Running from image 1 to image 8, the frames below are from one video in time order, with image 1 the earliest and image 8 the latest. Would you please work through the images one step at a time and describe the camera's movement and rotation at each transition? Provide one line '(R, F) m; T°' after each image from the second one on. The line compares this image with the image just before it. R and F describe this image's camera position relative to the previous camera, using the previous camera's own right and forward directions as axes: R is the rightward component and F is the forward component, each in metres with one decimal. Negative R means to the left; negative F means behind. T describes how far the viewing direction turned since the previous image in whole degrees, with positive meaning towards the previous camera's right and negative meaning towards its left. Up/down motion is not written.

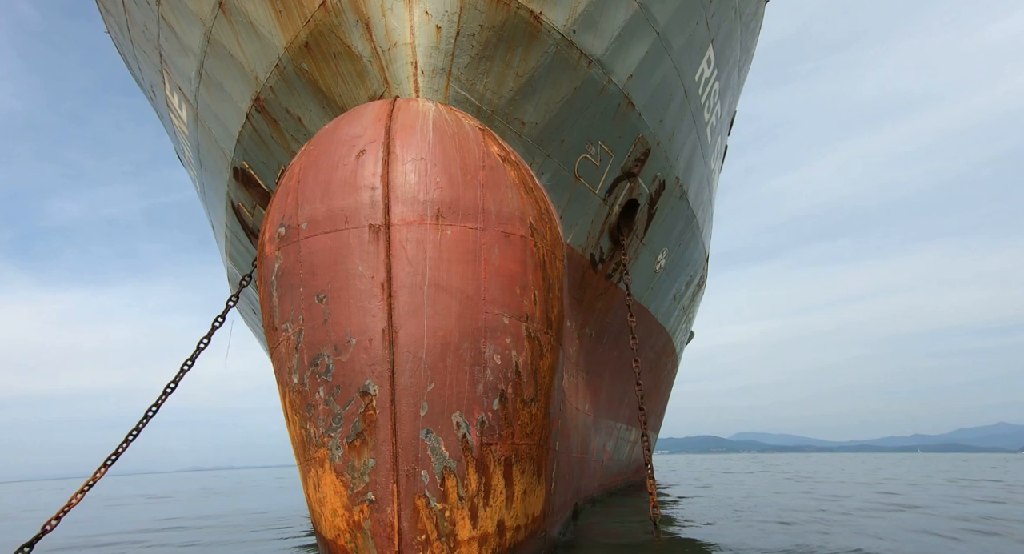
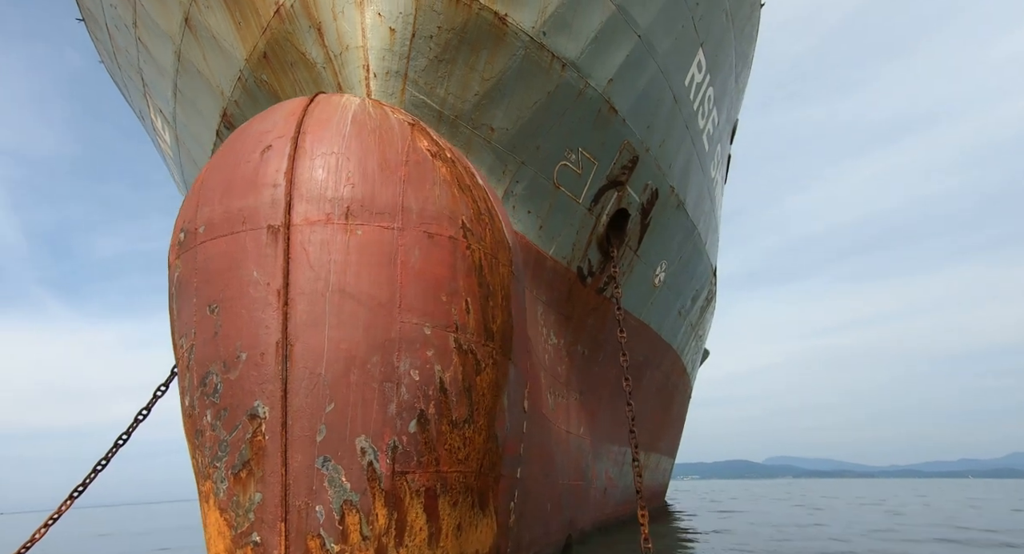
(+0.2, +0.2) m; -2°
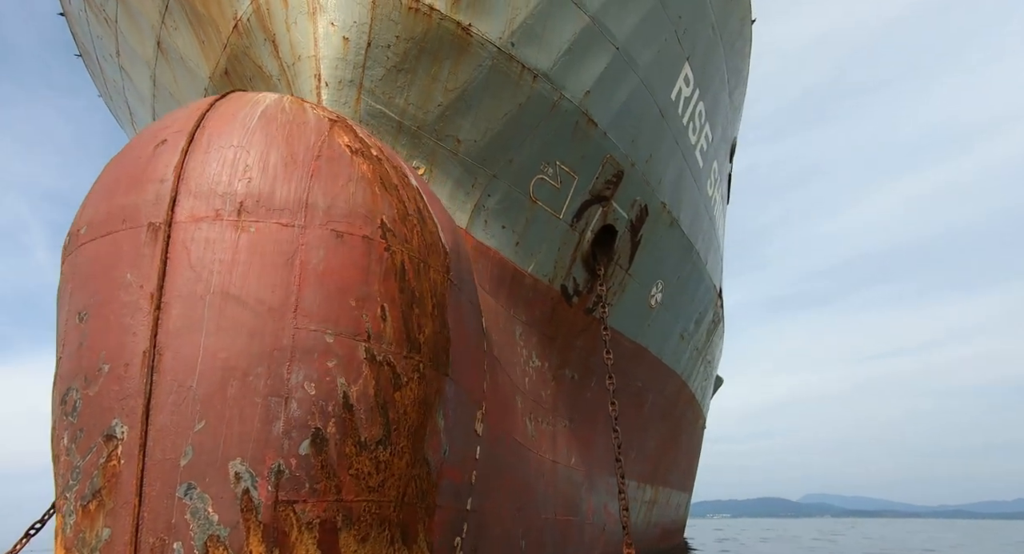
(+0.2, +0.2) m; -2°
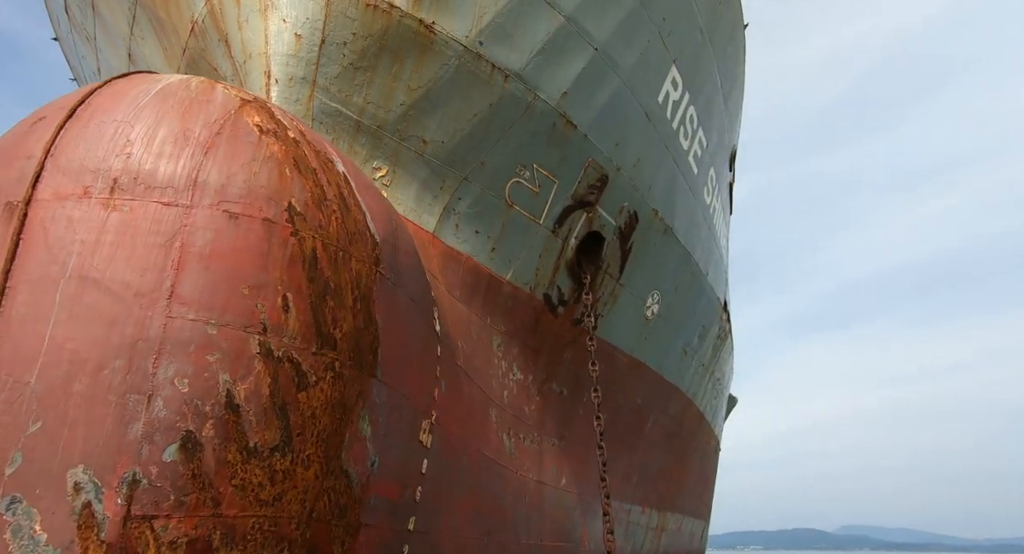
(+0.2, +0.2) m; -1°
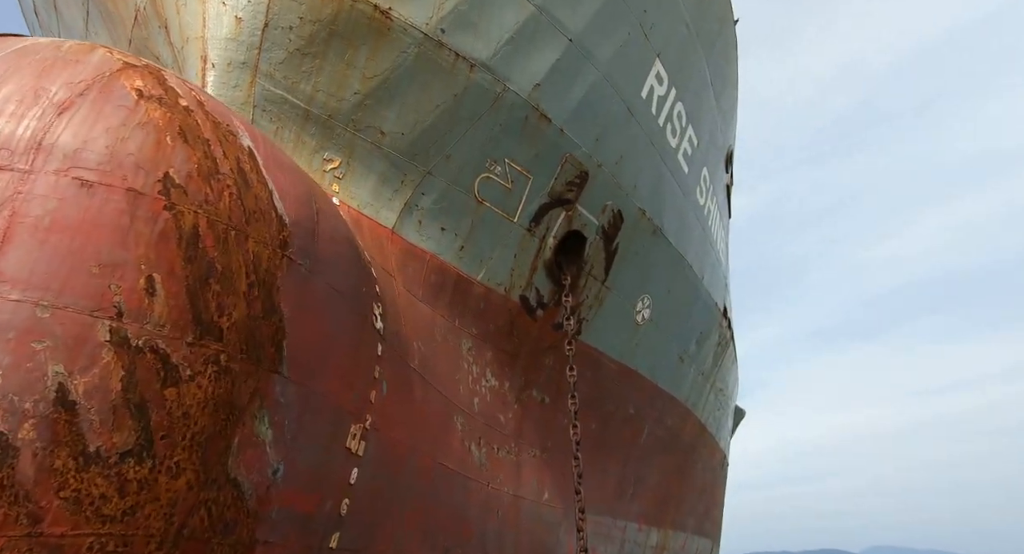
(+0.2, +0.2) m; -1°
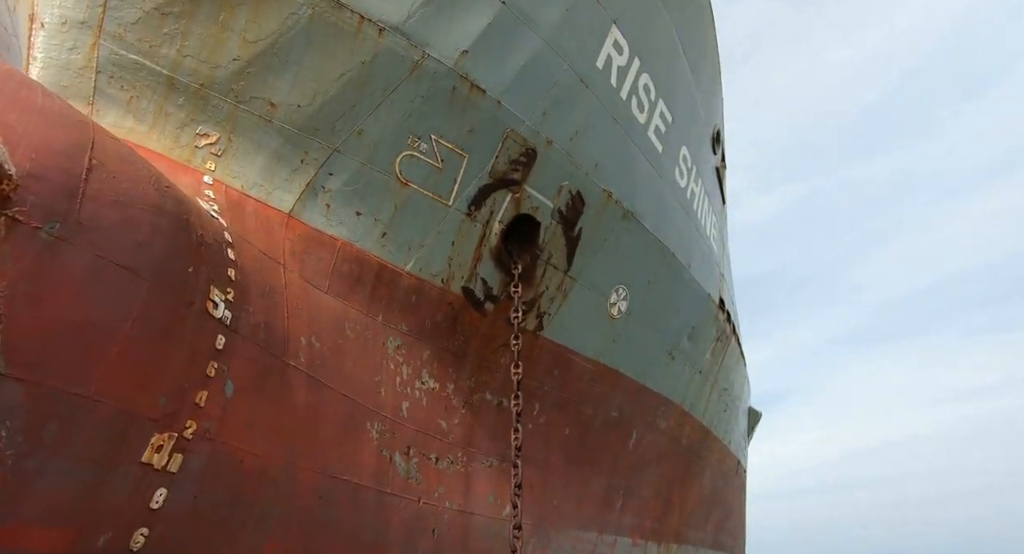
(+0.4, +0.4) m; -2°
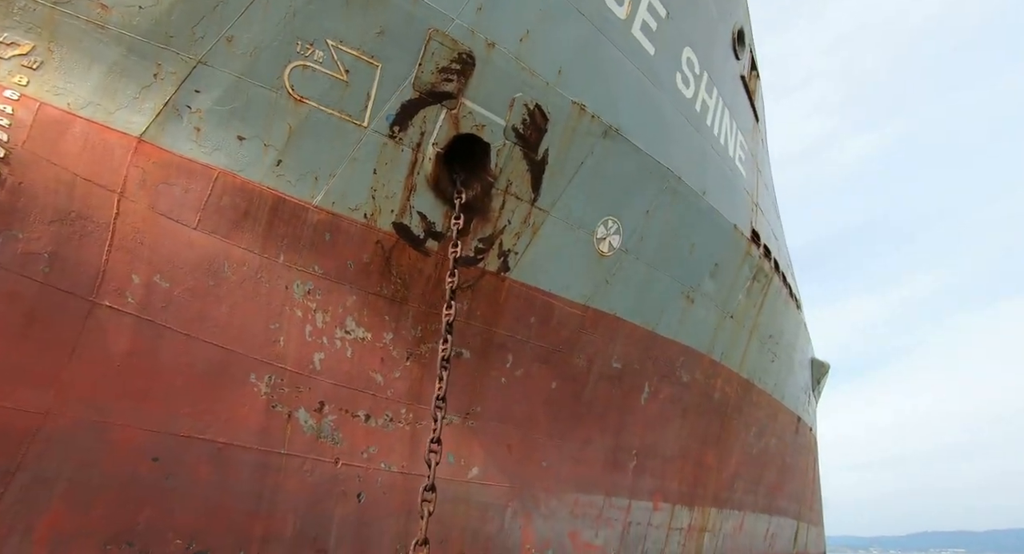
(+0.6, +0.5) m; -7°
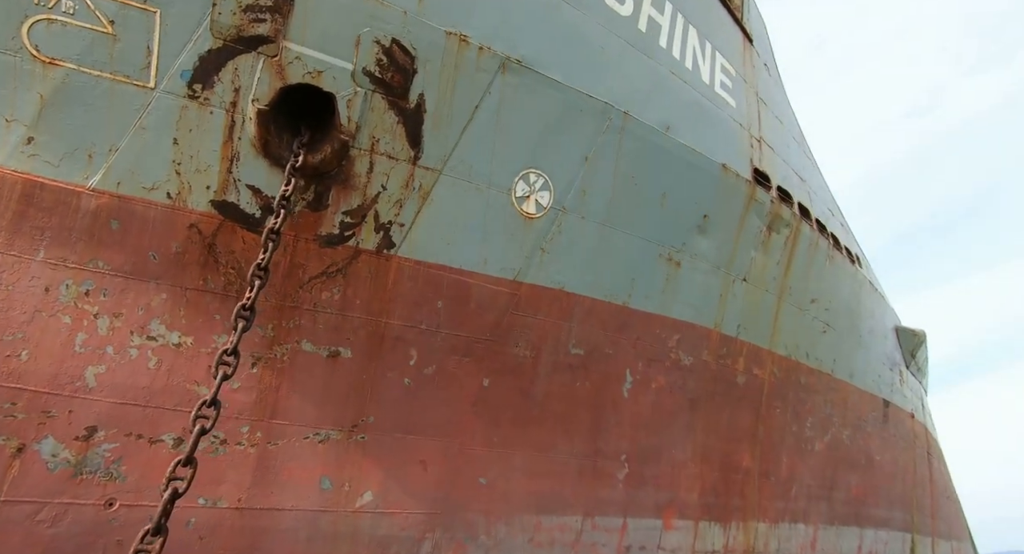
(+0.9, +0.7) m; -9°
